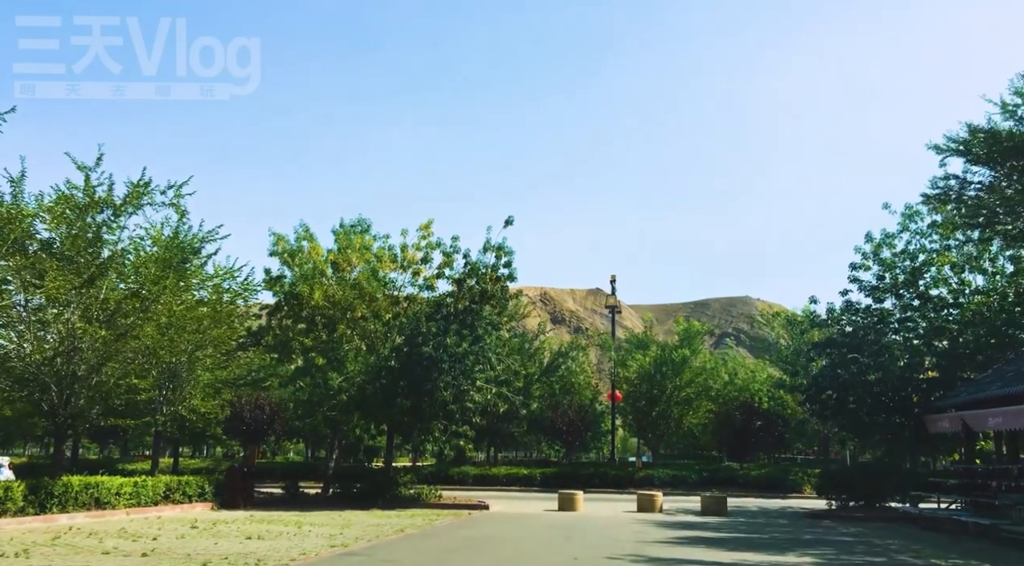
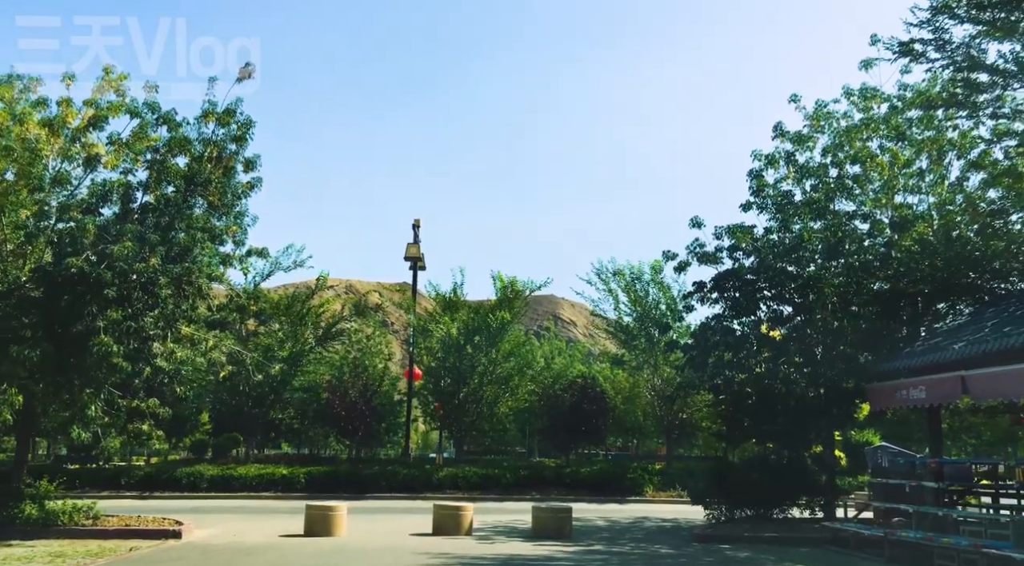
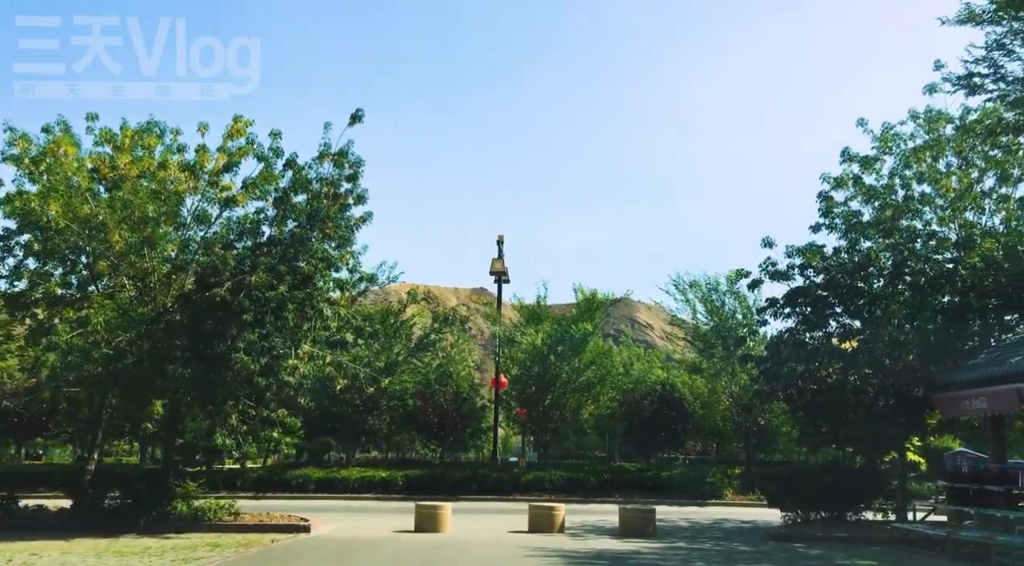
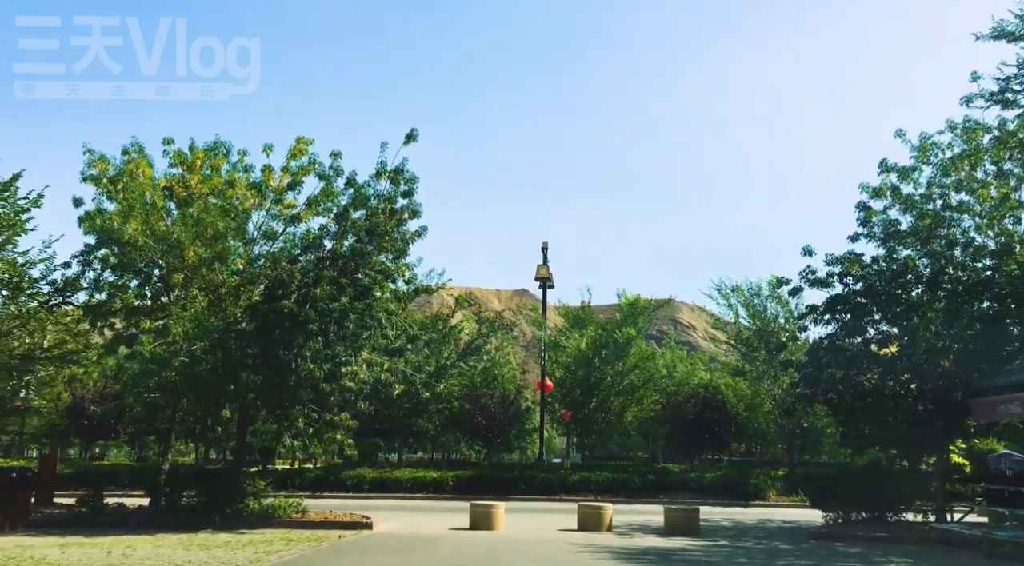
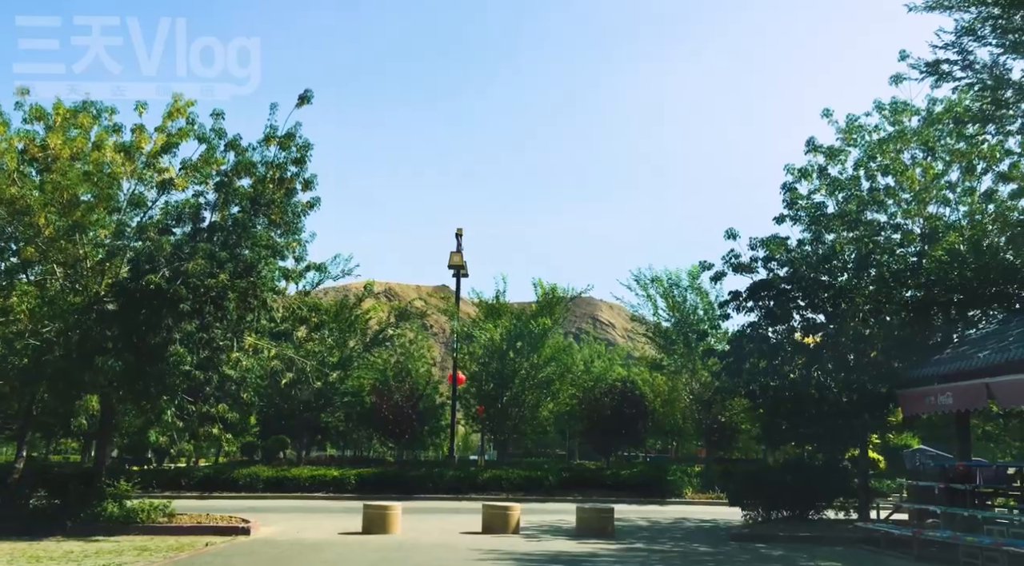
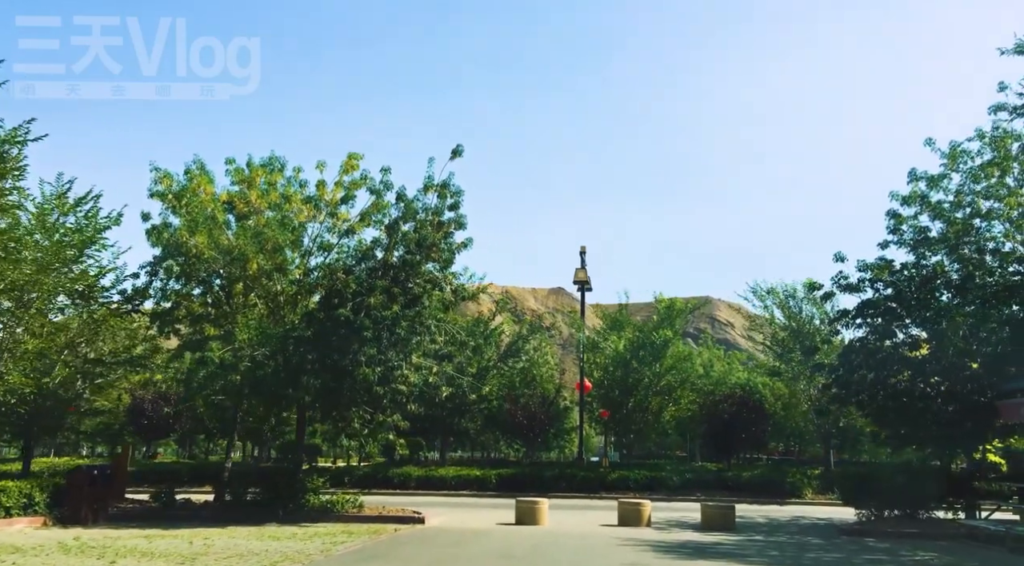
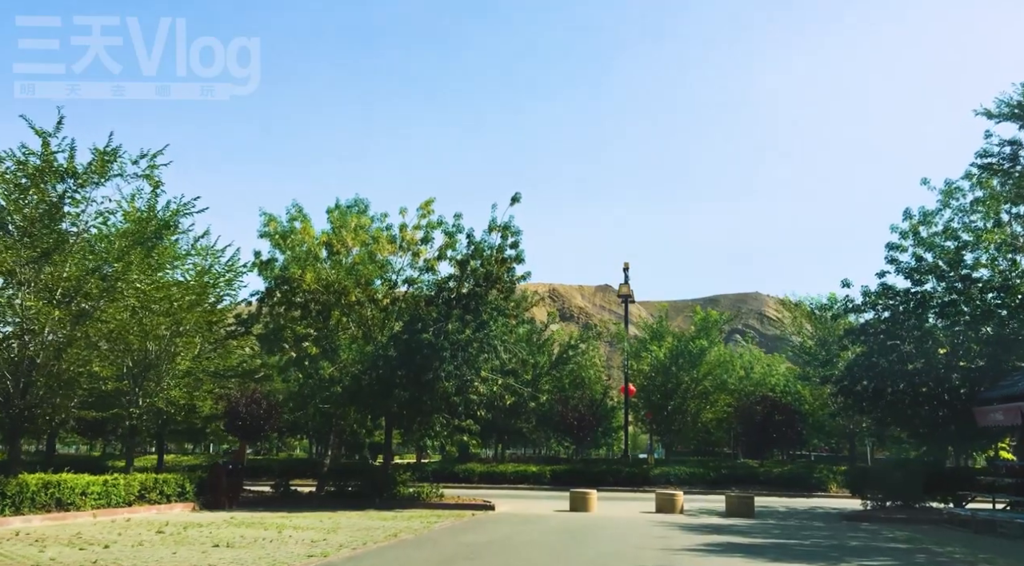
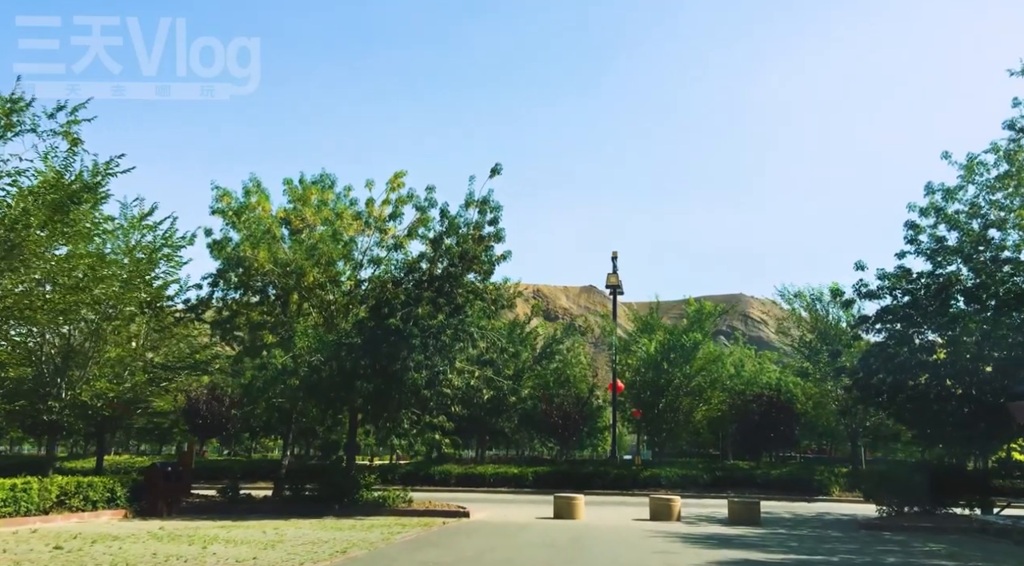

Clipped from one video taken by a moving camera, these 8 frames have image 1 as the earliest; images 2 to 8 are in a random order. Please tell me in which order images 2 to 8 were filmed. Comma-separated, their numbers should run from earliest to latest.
7, 8, 6, 4, 3, 5, 2
